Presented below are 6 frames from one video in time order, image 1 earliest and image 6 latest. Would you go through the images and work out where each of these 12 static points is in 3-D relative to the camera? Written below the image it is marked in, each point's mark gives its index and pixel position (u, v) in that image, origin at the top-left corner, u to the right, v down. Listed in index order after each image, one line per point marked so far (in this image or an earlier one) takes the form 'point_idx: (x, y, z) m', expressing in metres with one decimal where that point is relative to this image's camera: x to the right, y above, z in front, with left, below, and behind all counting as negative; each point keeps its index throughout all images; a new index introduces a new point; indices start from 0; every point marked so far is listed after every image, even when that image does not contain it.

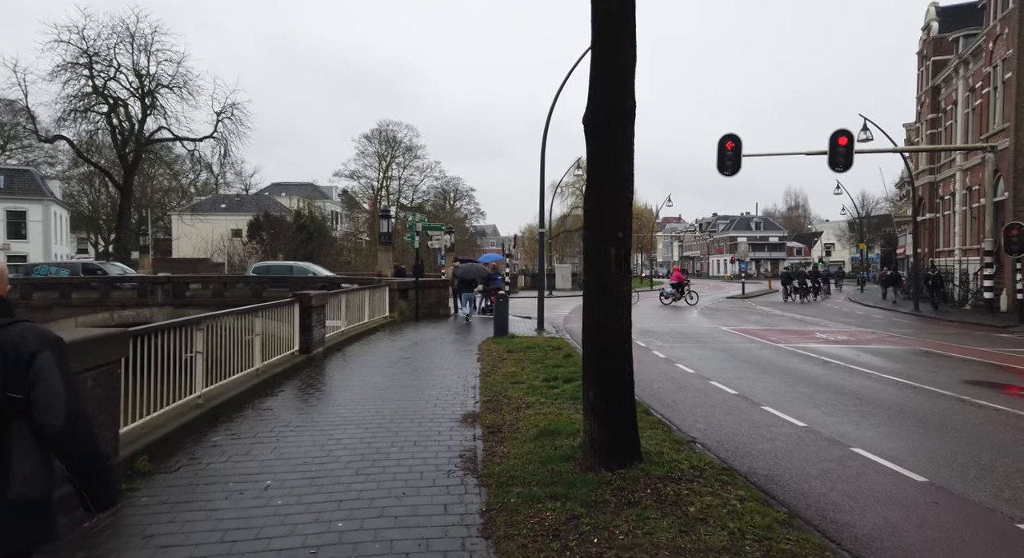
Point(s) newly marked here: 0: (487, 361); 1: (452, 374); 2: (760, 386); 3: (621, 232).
0: (-0.4, -1.4, +11.0) m
1: (-0.9, -1.5, +9.9) m
2: (+3.5, -1.5, +9.0) m
3: (+0.8, +0.4, +4.8) m
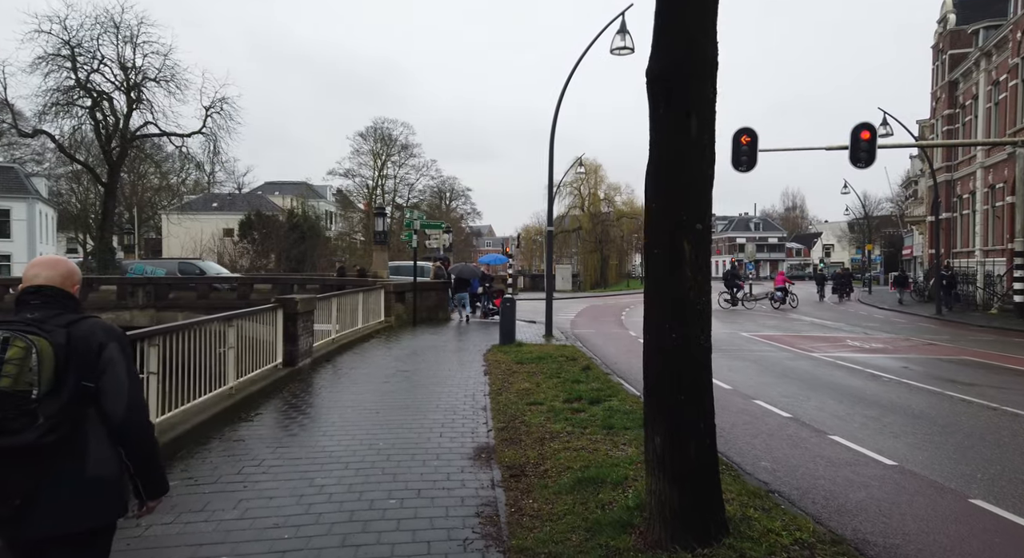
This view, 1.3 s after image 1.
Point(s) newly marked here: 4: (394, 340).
0: (-0.2, -1.5, +9.8) m
1: (-0.7, -1.5, +8.6) m
2: (+3.7, -1.6, +7.8) m
3: (+1.0, +0.3, +3.6) m
4: (-2.7, -1.4, +14.5) m
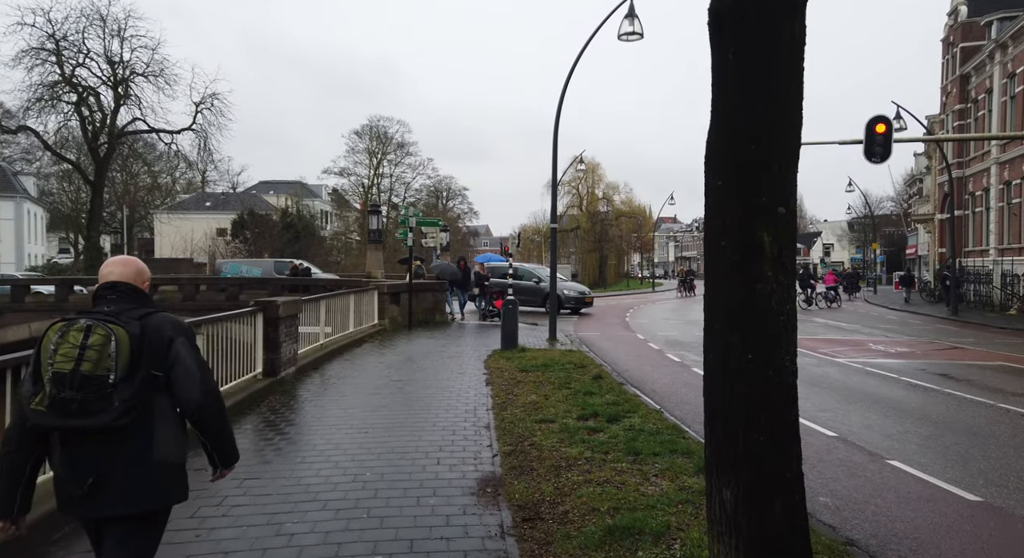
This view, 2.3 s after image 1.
0: (-0.2, -1.5, +8.9) m
1: (-0.7, -1.5, +7.7) m
2: (+3.7, -1.6, +6.9) m
3: (+1.1, +0.3, +2.7) m
4: (-2.6, -1.4, +13.6) m
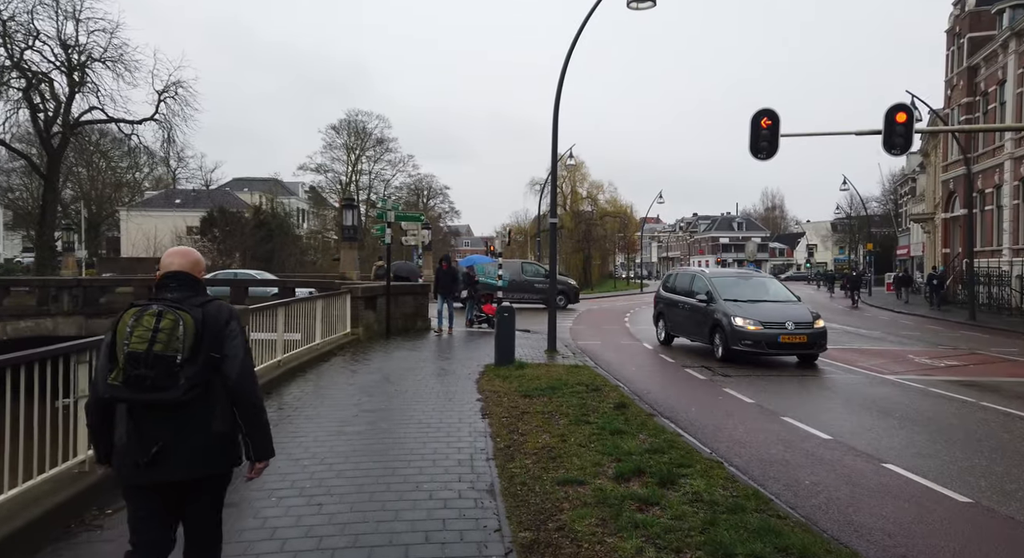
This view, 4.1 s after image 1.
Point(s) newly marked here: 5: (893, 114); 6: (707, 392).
0: (-0.1, -1.5, +7.0) m
1: (-0.6, -1.6, +5.8) m
2: (+3.8, -1.6, +5.2) m
3: (+1.4, +0.3, +0.9) m
4: (-2.7, -1.4, +11.7) m
5: (+10.6, +4.6, +17.8) m
6: (+2.7, -1.6, +9.1) m
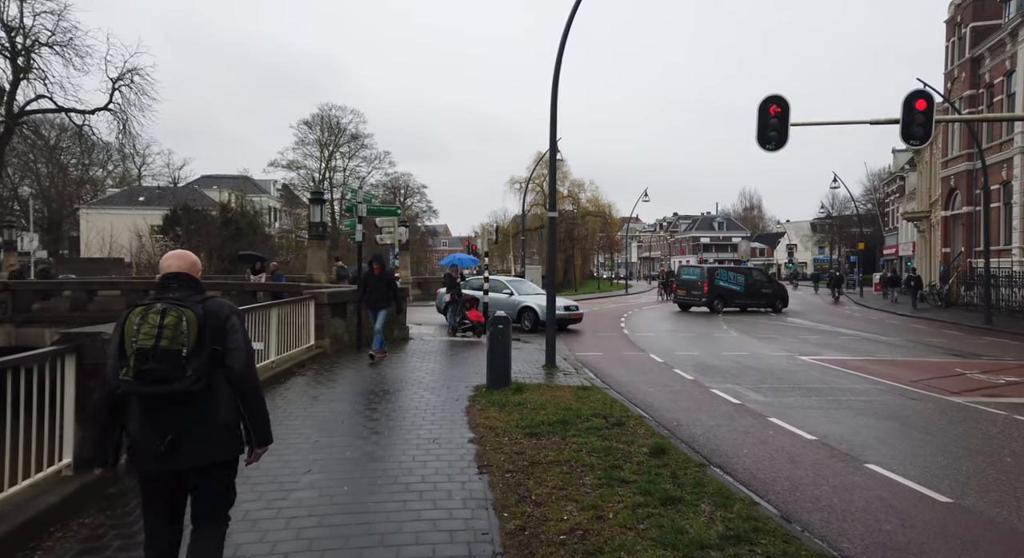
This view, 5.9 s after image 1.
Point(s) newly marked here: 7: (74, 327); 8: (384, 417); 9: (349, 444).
0: (-0.1, -1.6, +5.2) m
1: (-0.5, -1.6, +4.0) m
2: (+3.9, -1.7, +3.5) m
3: (+1.6, +0.2, -0.8) m
4: (-2.9, -1.5, +9.8) m
5: (+10.2, +4.5, +16.4) m
6: (+2.7, -1.6, +7.4) m
7: (-11.6, -1.3, +17.1) m
8: (-1.5, -1.5, +7.3) m
9: (-1.6, -1.6, +6.2) m
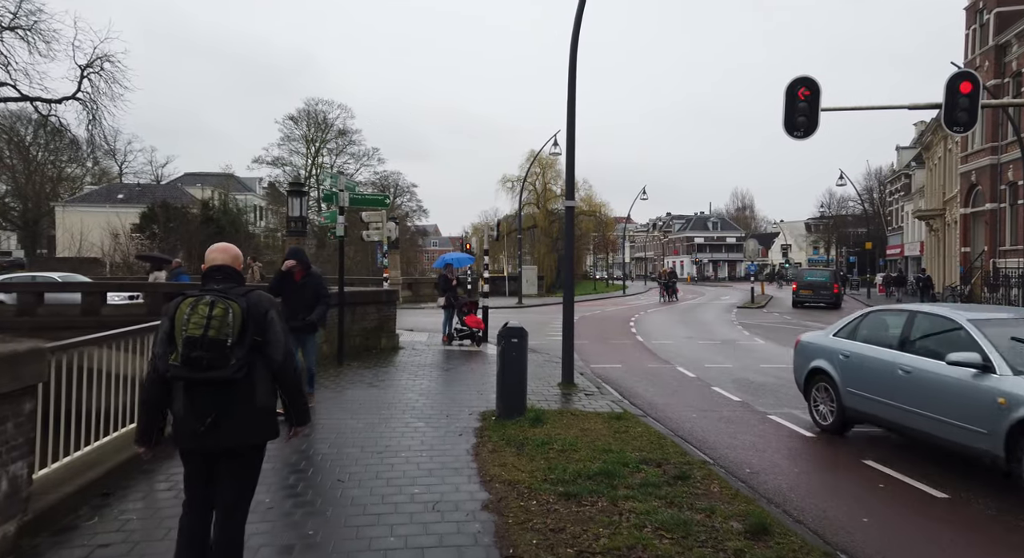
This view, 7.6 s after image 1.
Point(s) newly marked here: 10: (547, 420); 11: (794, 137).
0: (+0.2, -1.6, +3.5) m
1: (-0.3, -1.6, +2.3) m
2: (+4.2, -1.7, +1.8) m
3: (+1.9, +0.2, -2.6) m
4: (-2.7, -1.5, +8.0) m
5: (+10.3, +4.5, +14.8) m
6: (+2.9, -1.7, +5.7) m
7: (-11.6, -1.3, +15.2) m
8: (-1.3, -1.6, +5.6) m
9: (-1.4, -1.6, +4.4) m
10: (+0.4, -1.5, +6.6) m
11: (+6.8, +3.4, +15.3) m
